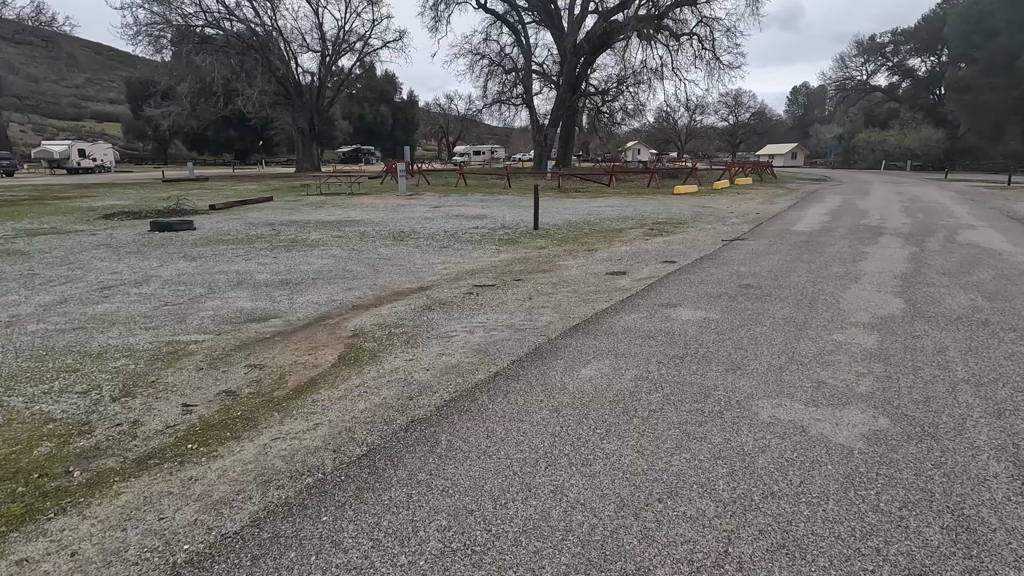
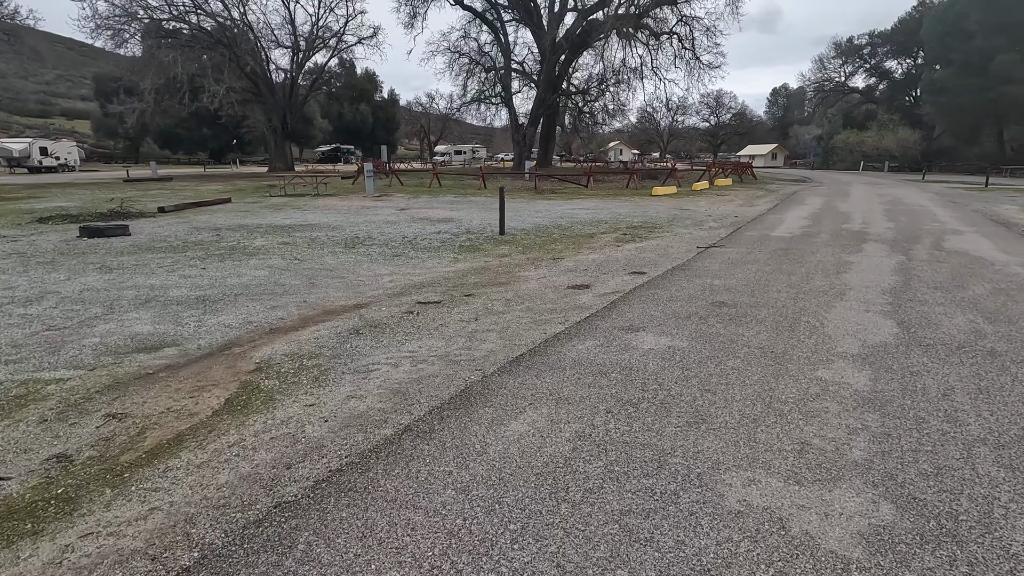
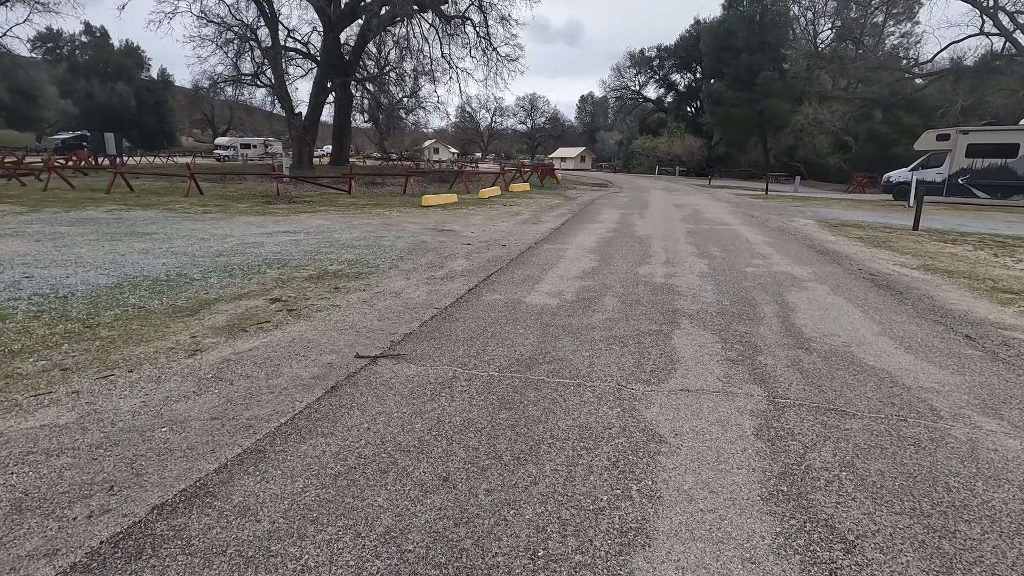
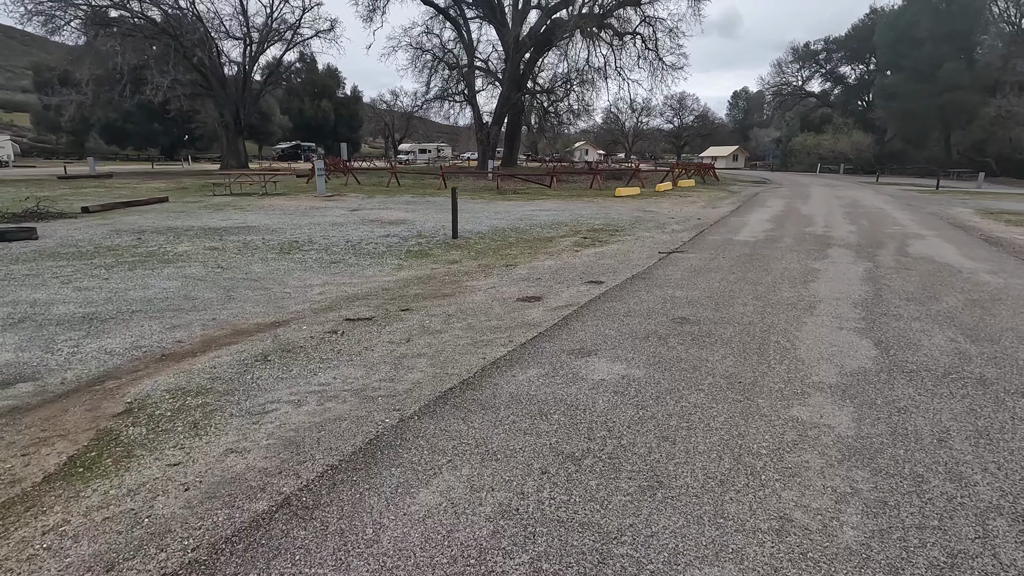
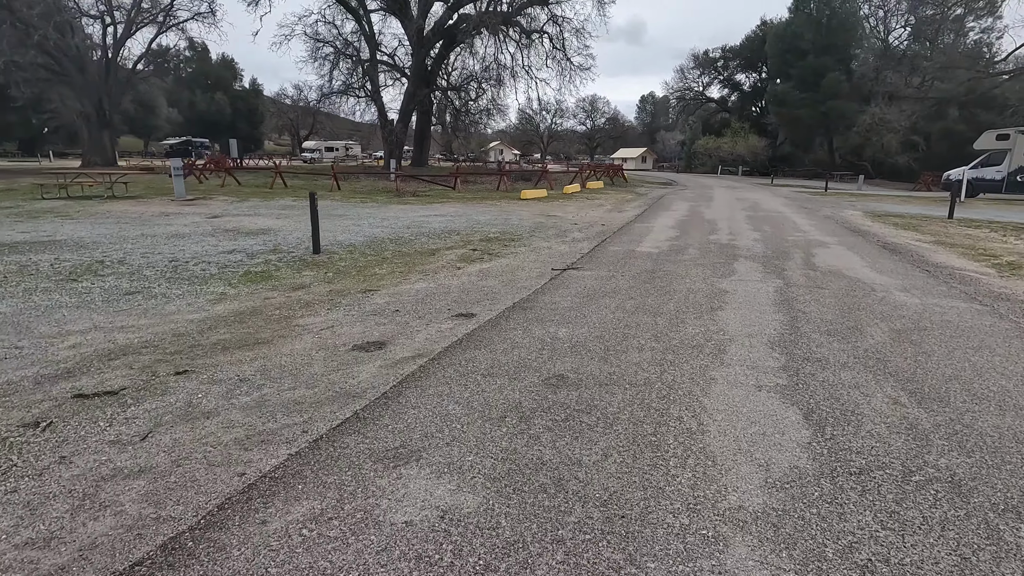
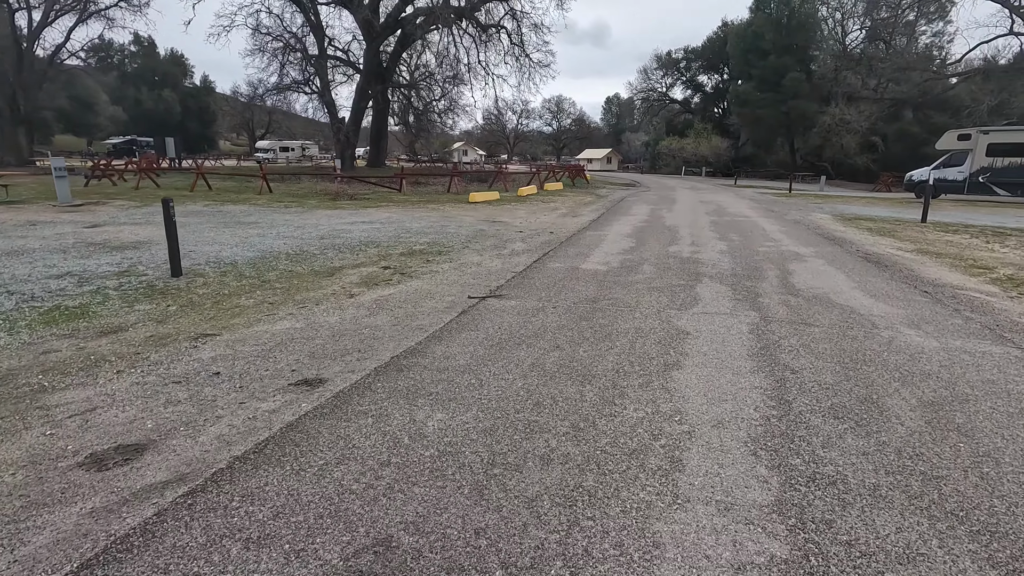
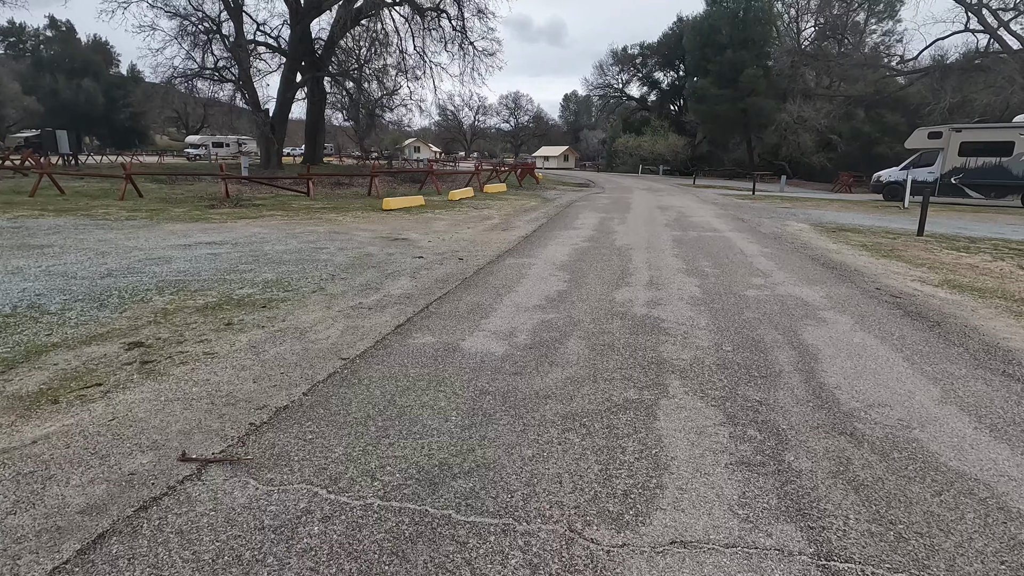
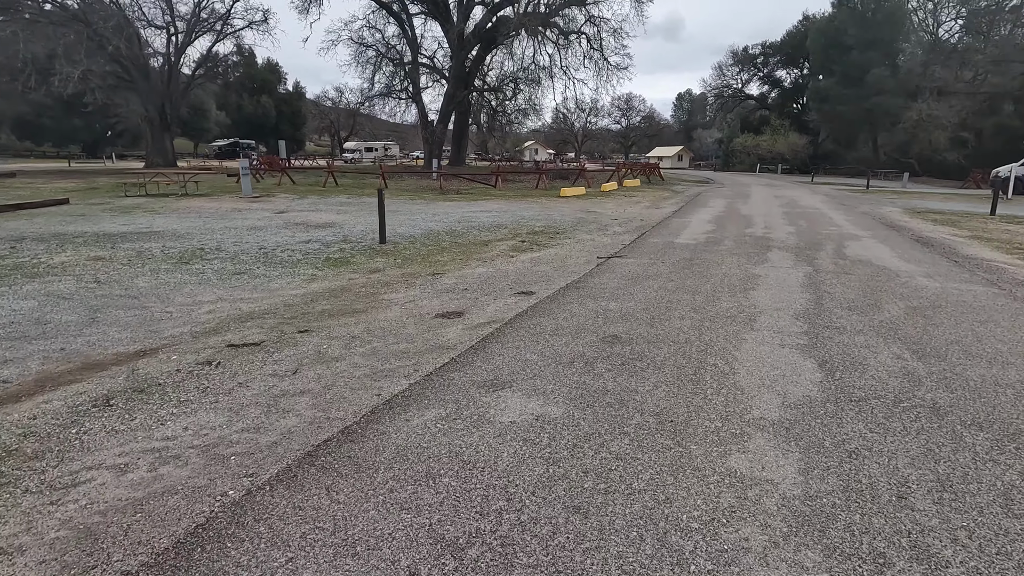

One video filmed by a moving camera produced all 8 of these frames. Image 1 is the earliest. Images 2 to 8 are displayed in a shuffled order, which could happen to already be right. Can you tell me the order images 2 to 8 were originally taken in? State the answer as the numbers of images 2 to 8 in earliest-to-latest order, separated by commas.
2, 4, 8, 5, 6, 3, 7
